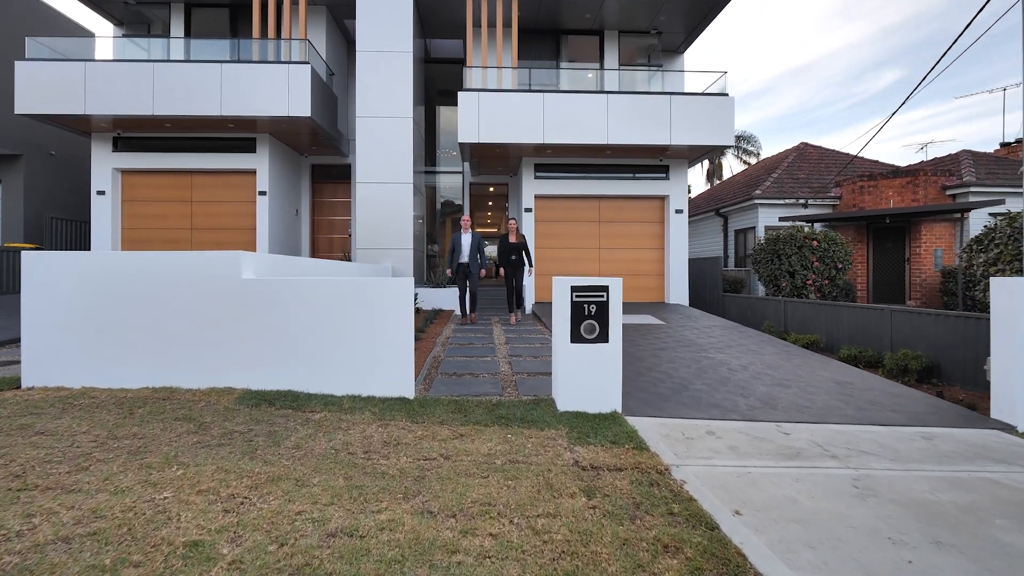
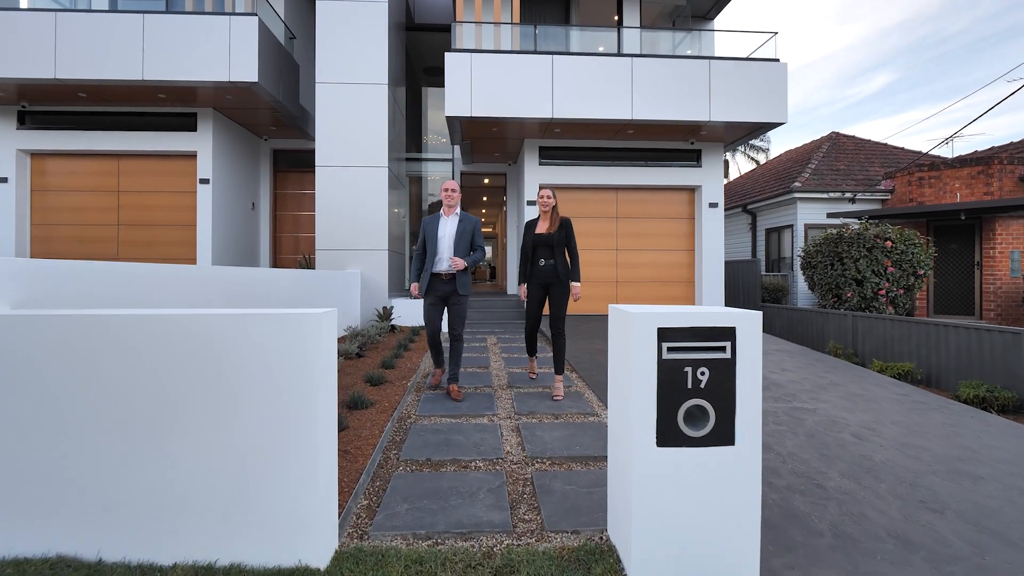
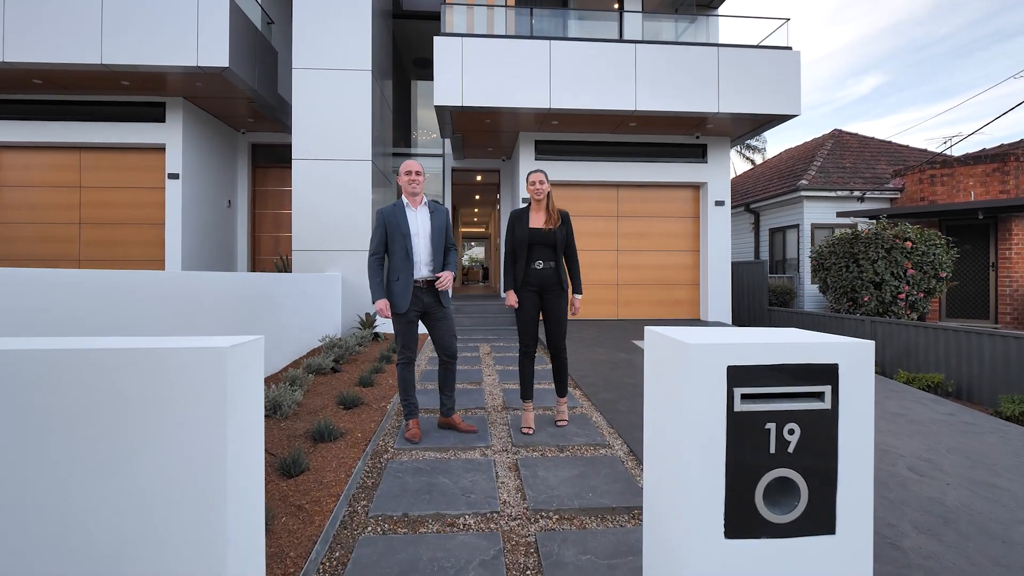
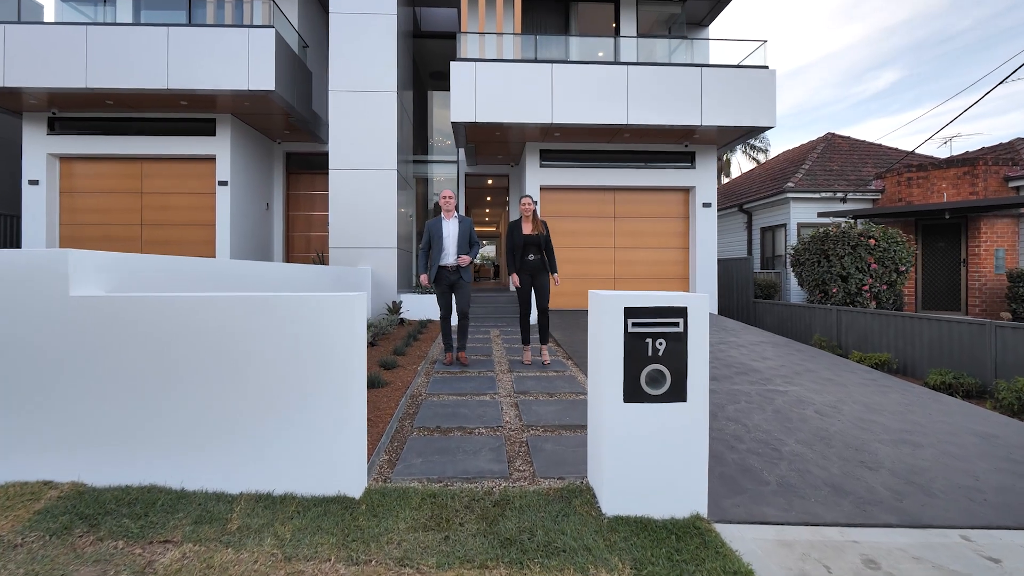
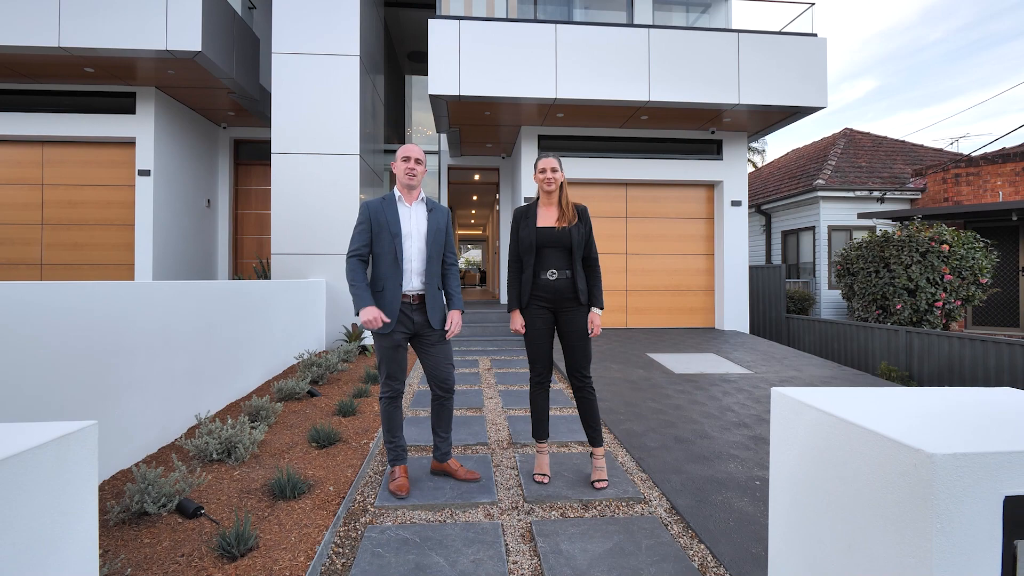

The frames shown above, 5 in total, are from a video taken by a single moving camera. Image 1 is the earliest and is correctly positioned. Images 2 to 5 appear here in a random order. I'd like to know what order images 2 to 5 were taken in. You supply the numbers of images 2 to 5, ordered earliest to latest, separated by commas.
4, 2, 3, 5
